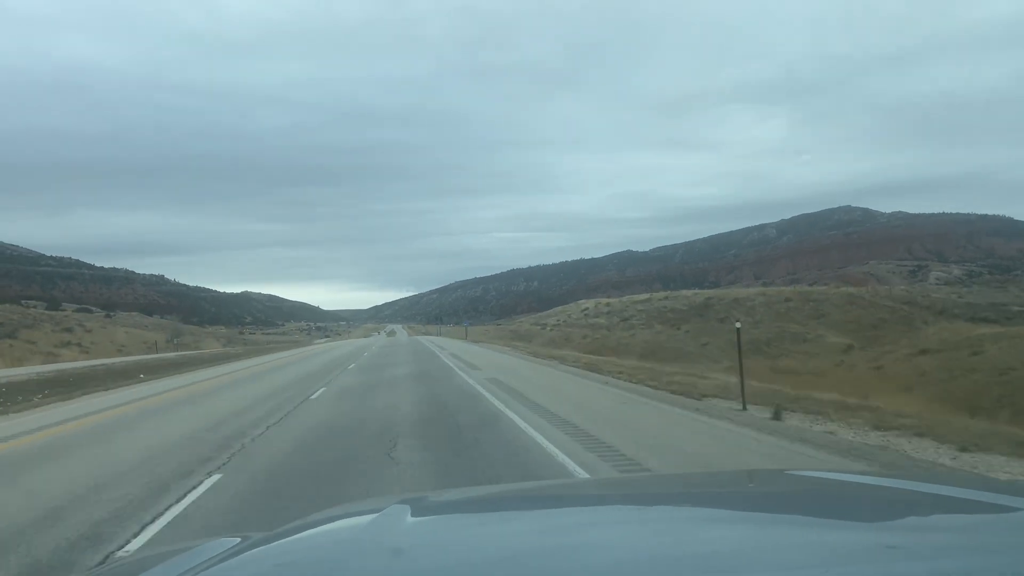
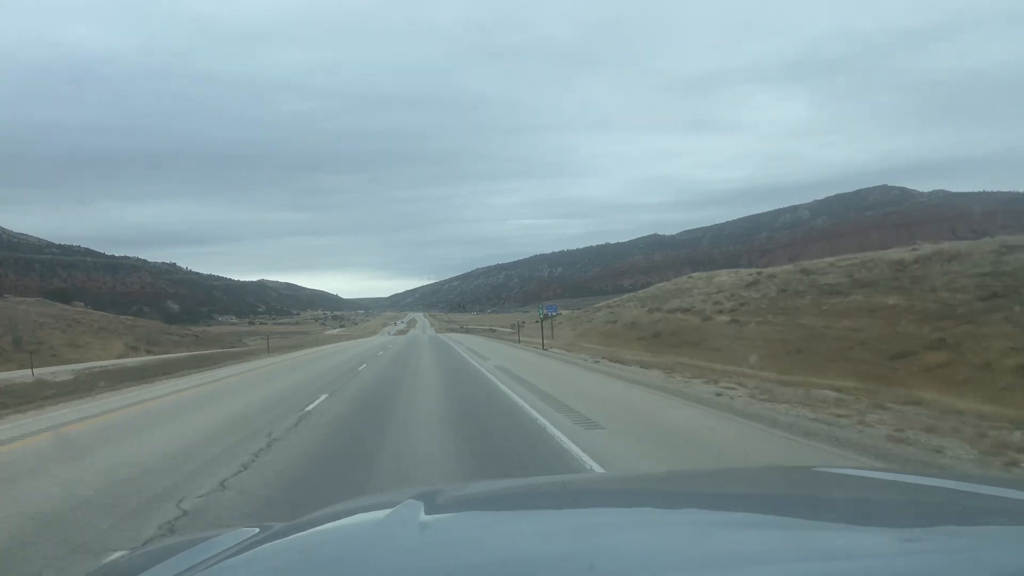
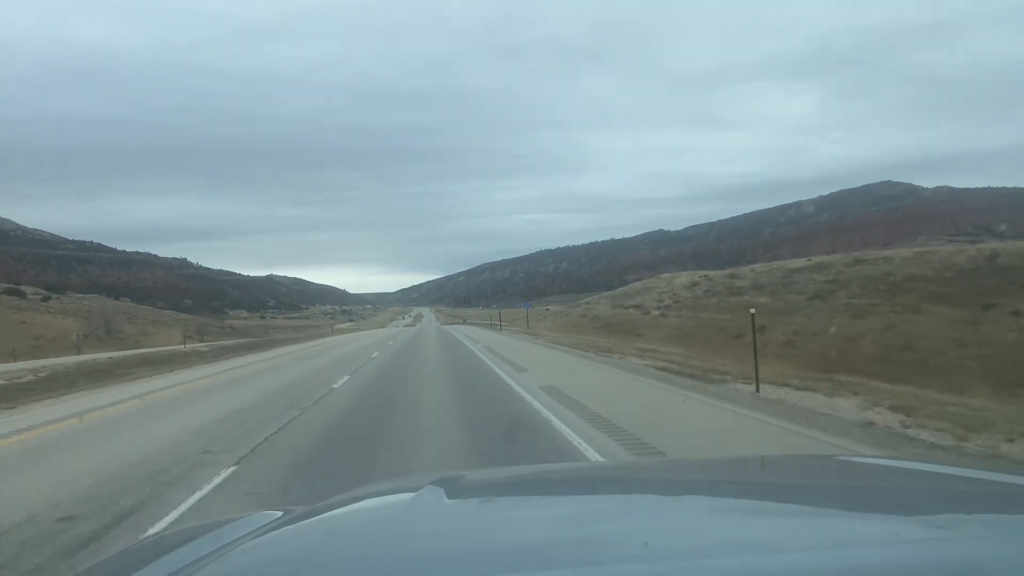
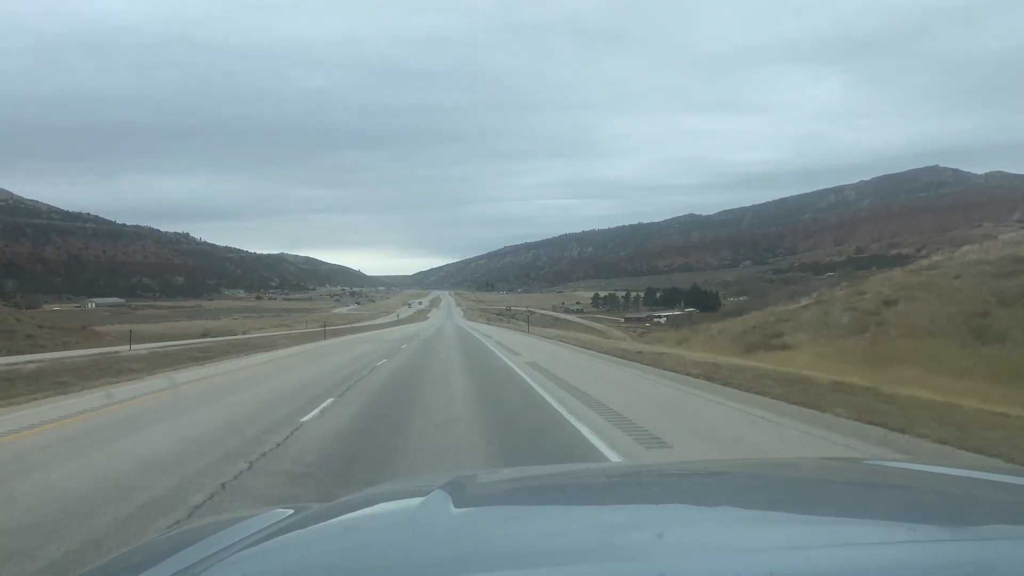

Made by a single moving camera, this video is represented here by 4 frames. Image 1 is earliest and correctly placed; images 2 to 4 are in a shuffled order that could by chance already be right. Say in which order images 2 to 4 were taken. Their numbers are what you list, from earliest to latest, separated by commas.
3, 2, 4
